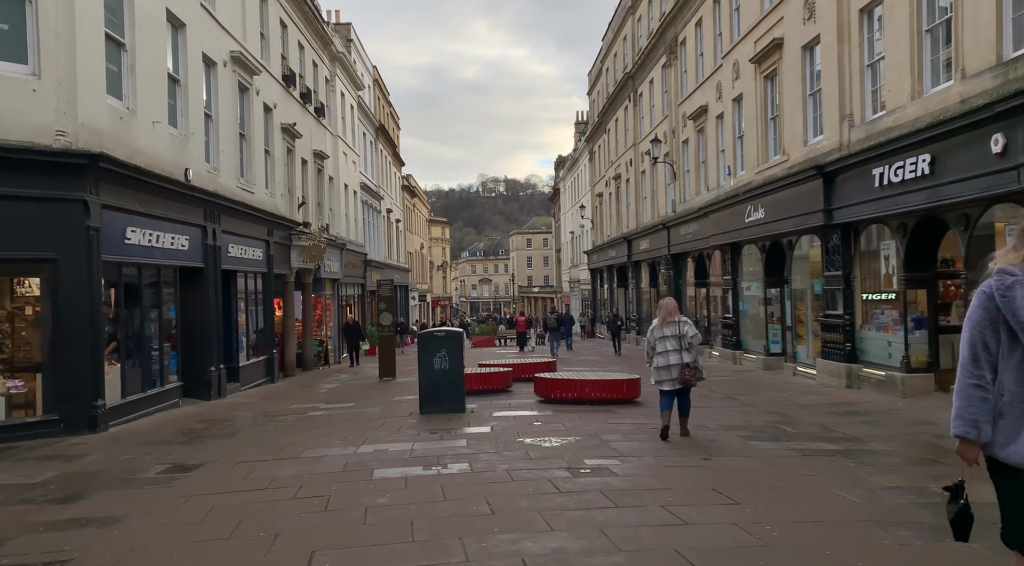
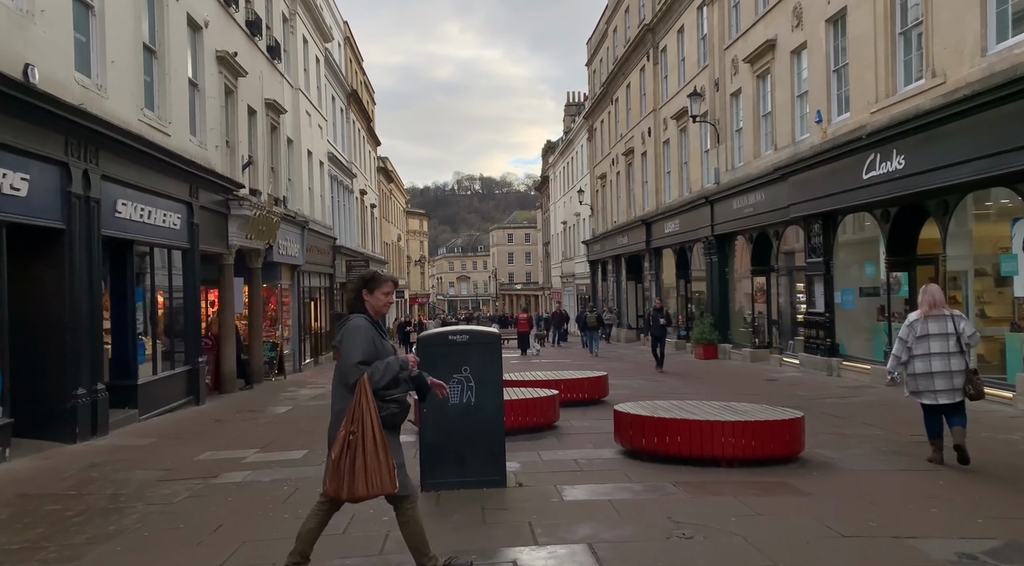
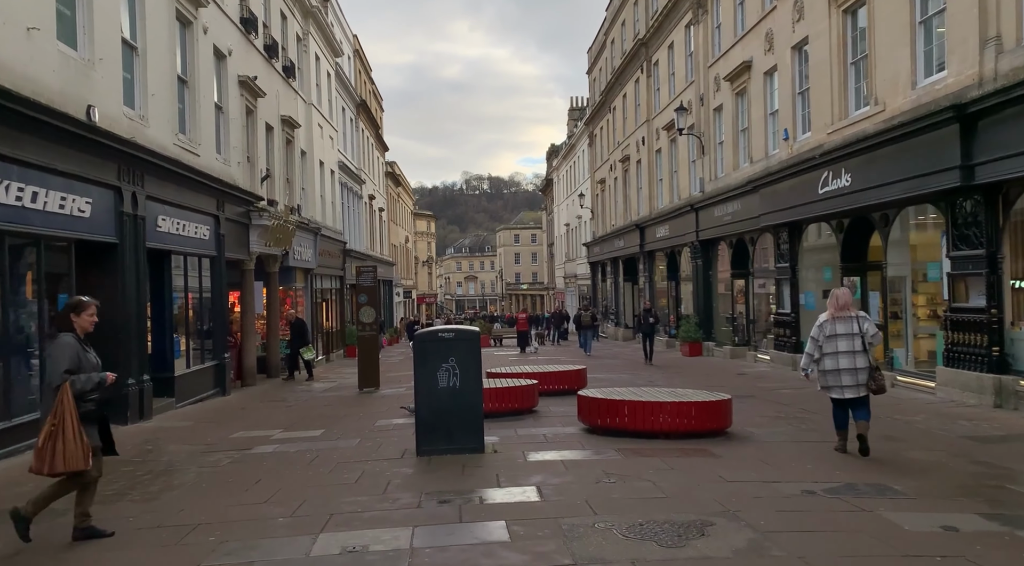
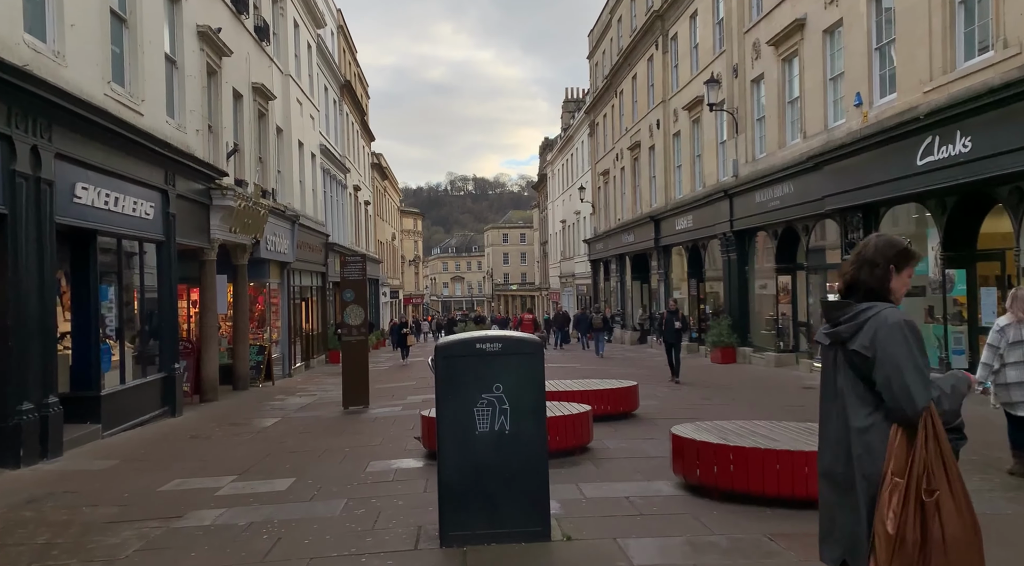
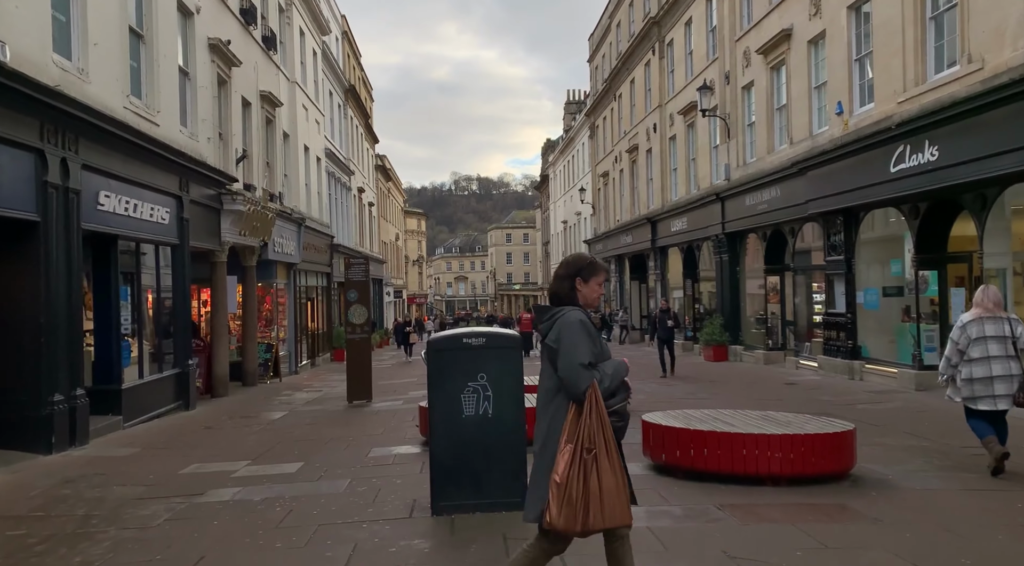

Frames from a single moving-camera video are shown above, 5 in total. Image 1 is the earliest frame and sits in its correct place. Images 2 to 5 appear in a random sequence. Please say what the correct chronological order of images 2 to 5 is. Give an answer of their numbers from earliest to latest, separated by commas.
3, 2, 5, 4
